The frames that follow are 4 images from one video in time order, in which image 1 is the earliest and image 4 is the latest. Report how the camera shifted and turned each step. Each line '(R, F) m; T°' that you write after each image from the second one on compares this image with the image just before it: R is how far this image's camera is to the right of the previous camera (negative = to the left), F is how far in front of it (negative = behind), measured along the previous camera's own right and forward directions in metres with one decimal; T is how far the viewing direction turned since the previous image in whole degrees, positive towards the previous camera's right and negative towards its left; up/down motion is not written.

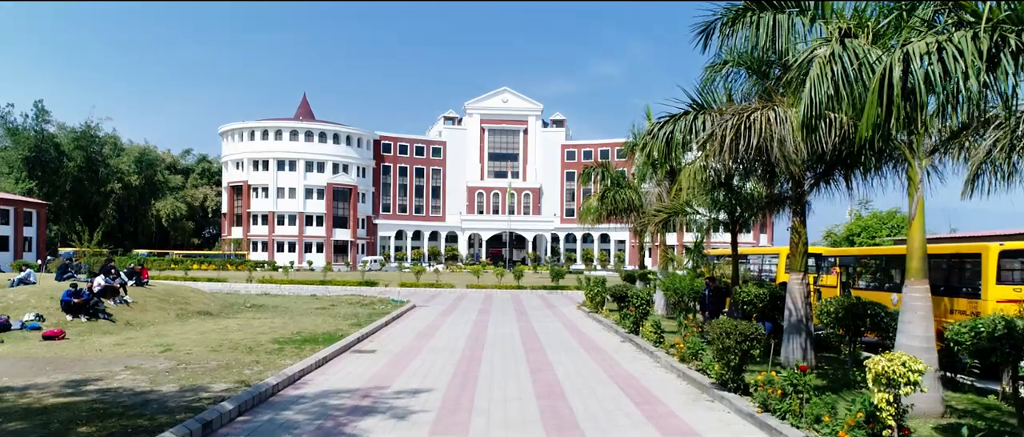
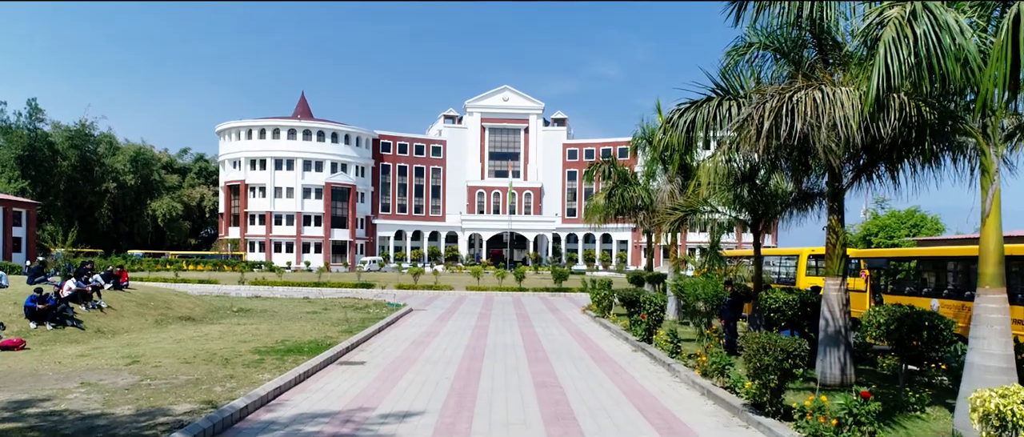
(0.0, +1.1) m; 0°
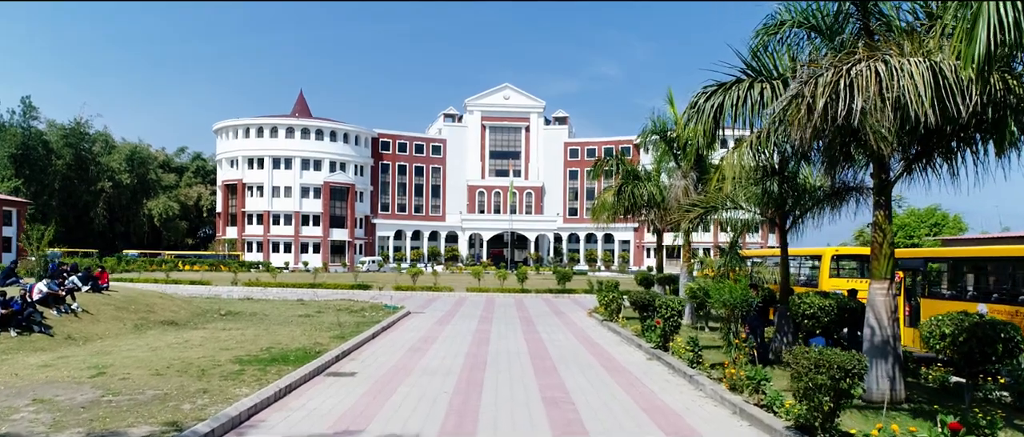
(-0.1, +1.1) m; 0°
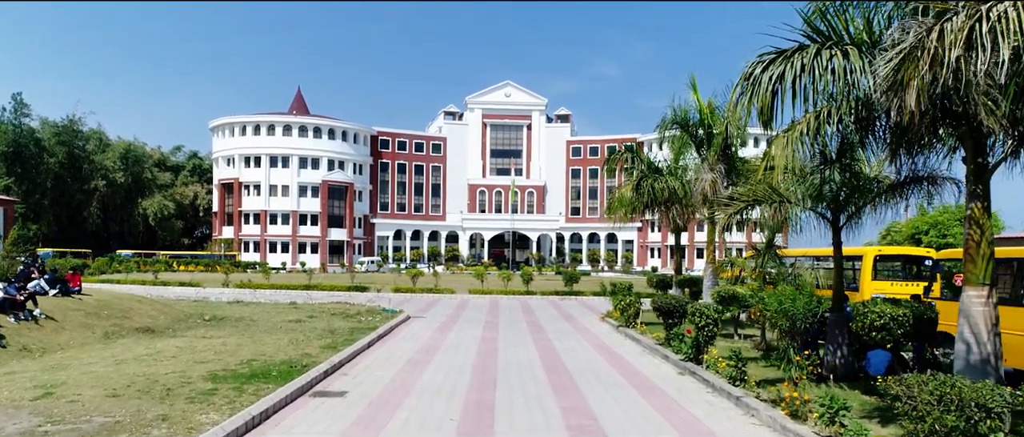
(-0.2, +1.5) m; 0°
